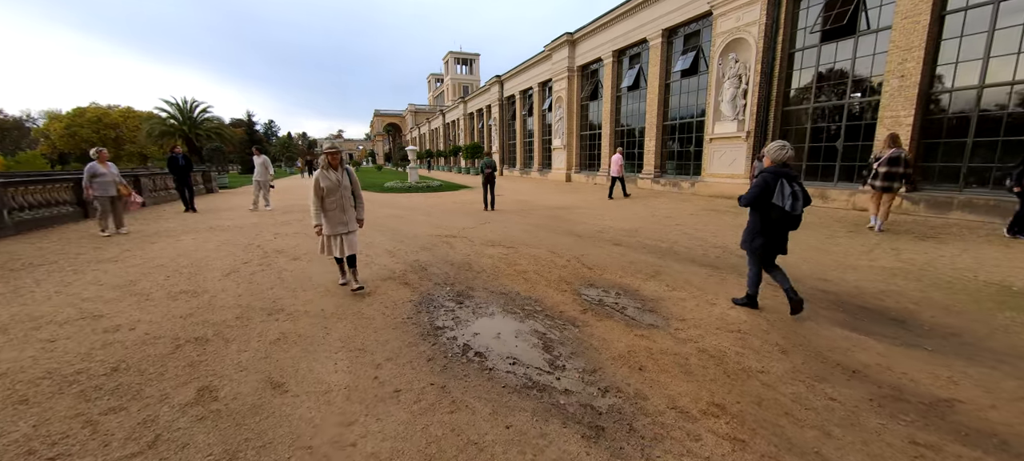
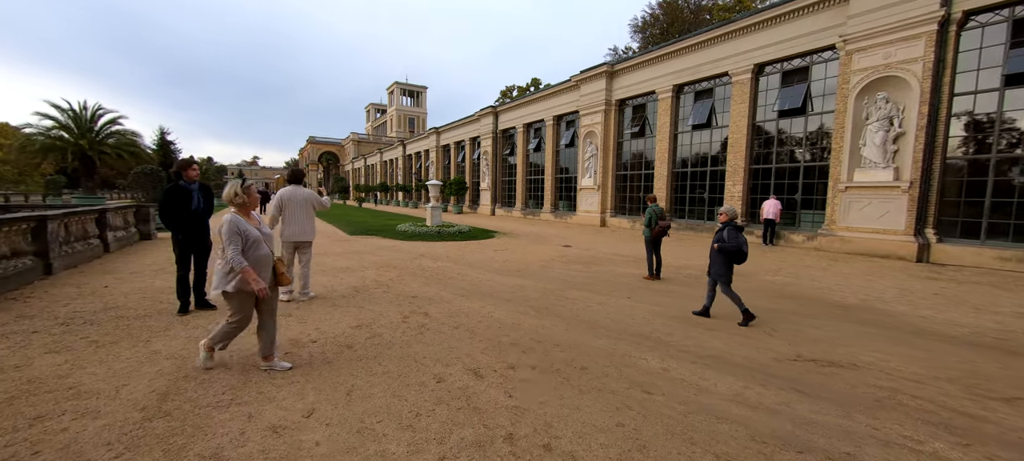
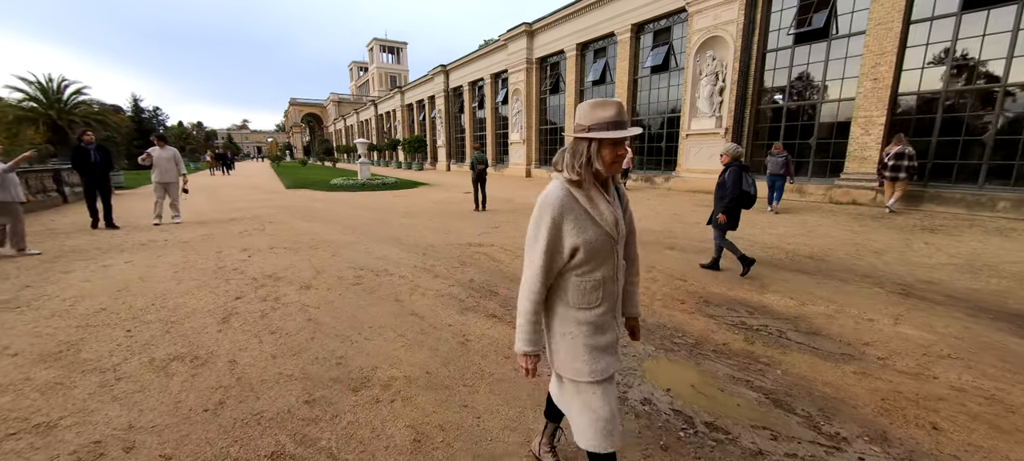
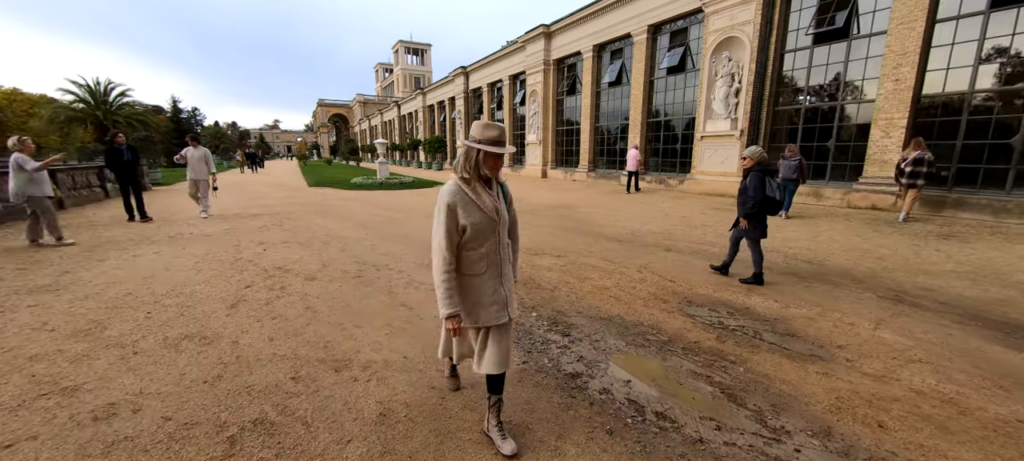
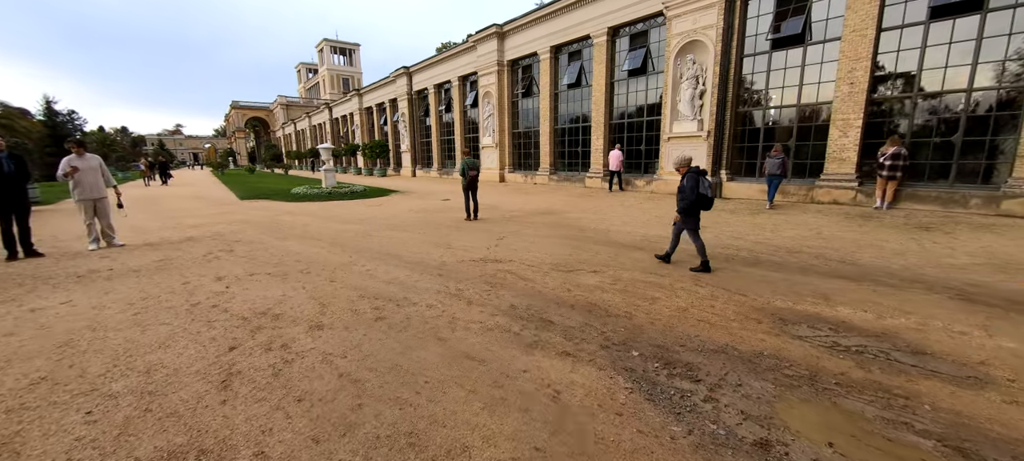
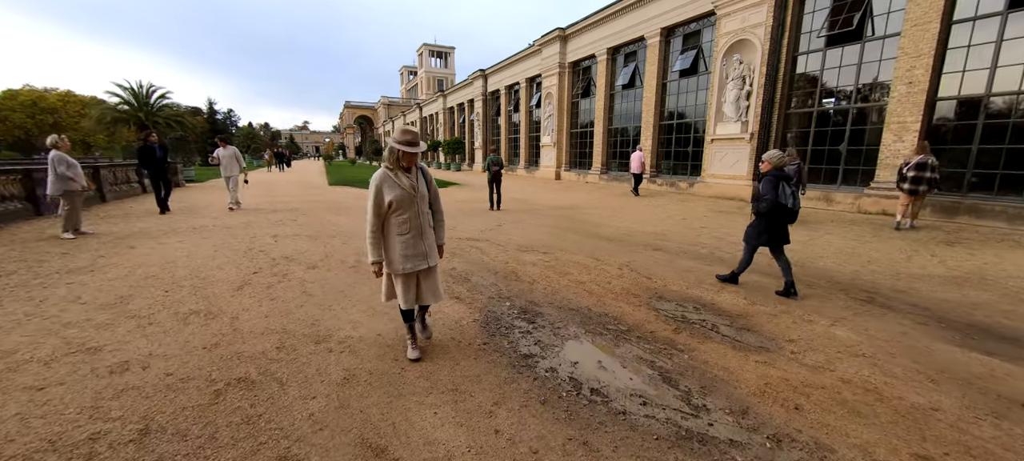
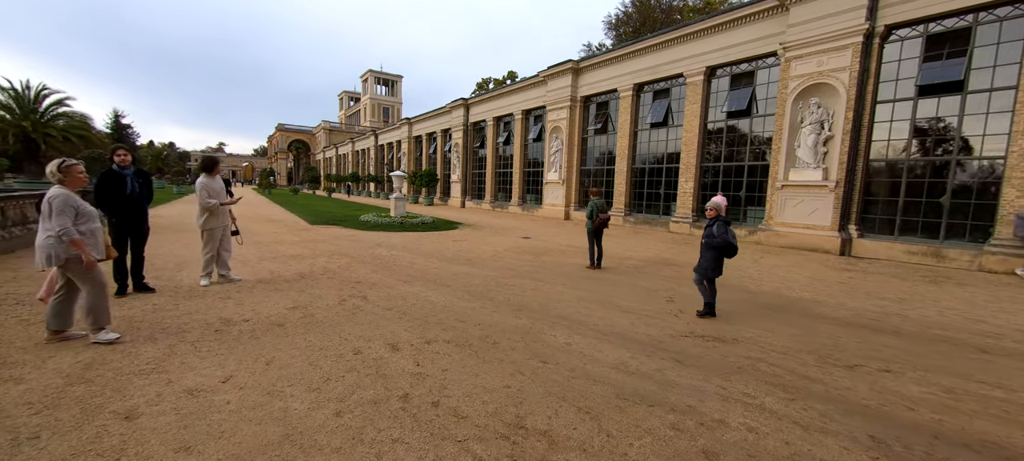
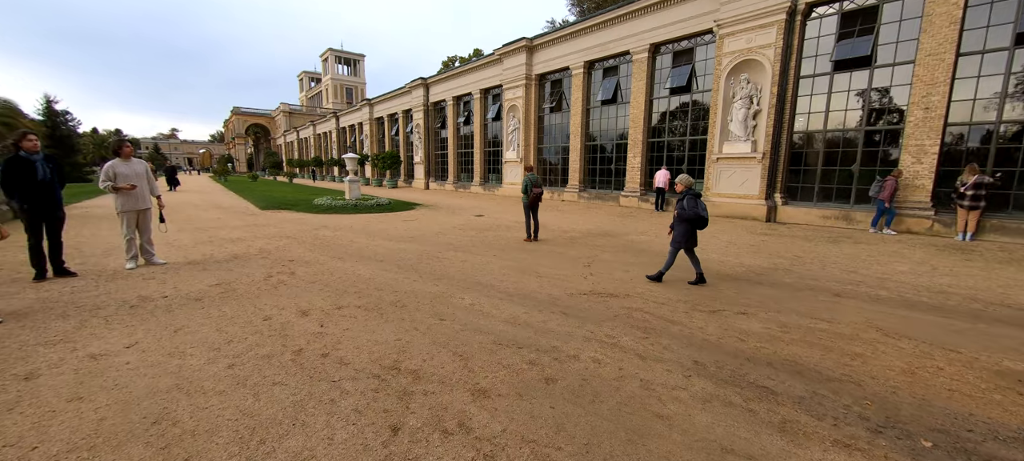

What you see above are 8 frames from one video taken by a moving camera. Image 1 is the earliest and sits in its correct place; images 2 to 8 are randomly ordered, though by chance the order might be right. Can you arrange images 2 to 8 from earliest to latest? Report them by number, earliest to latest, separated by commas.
6, 4, 3, 5, 8, 7, 2
